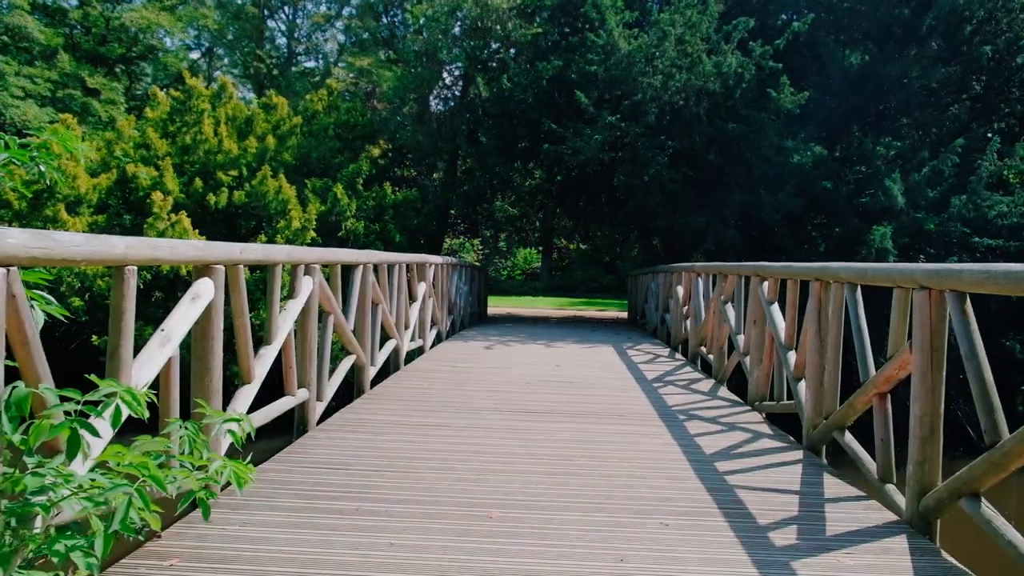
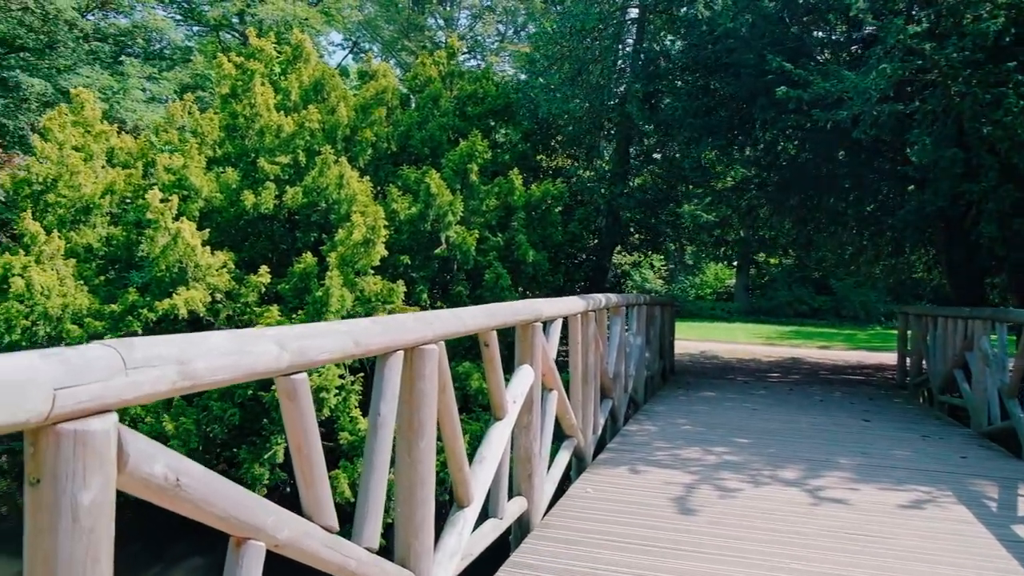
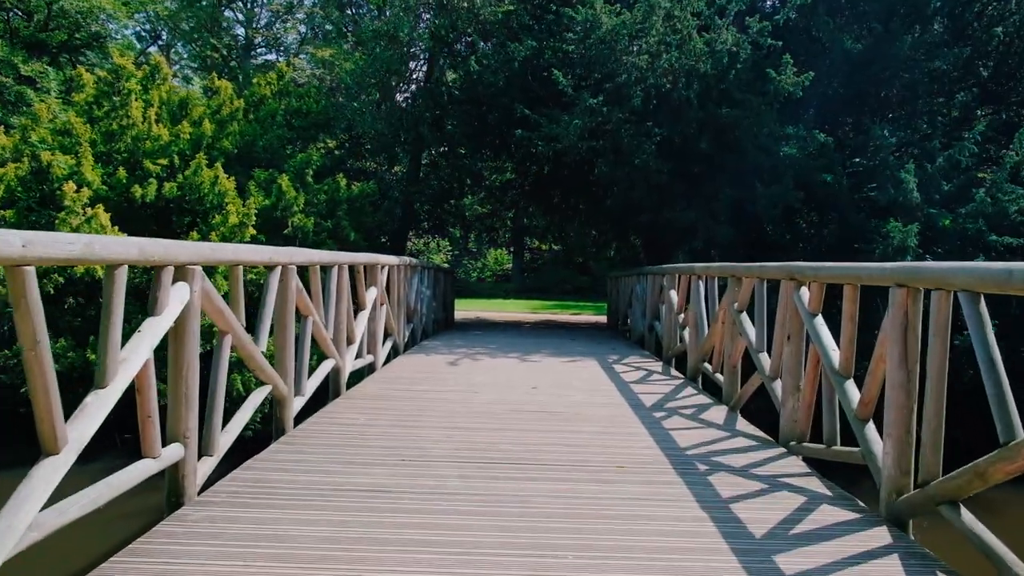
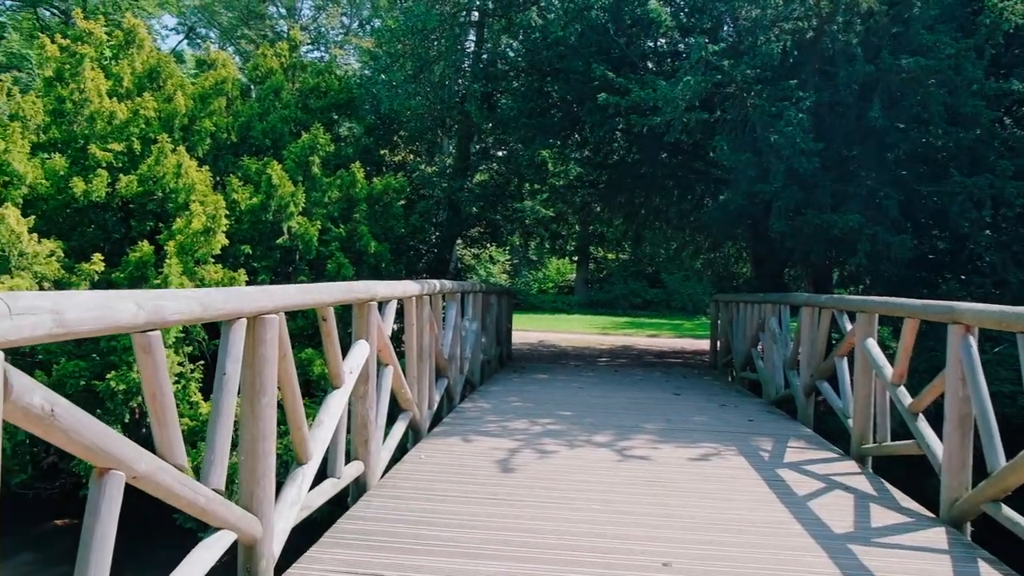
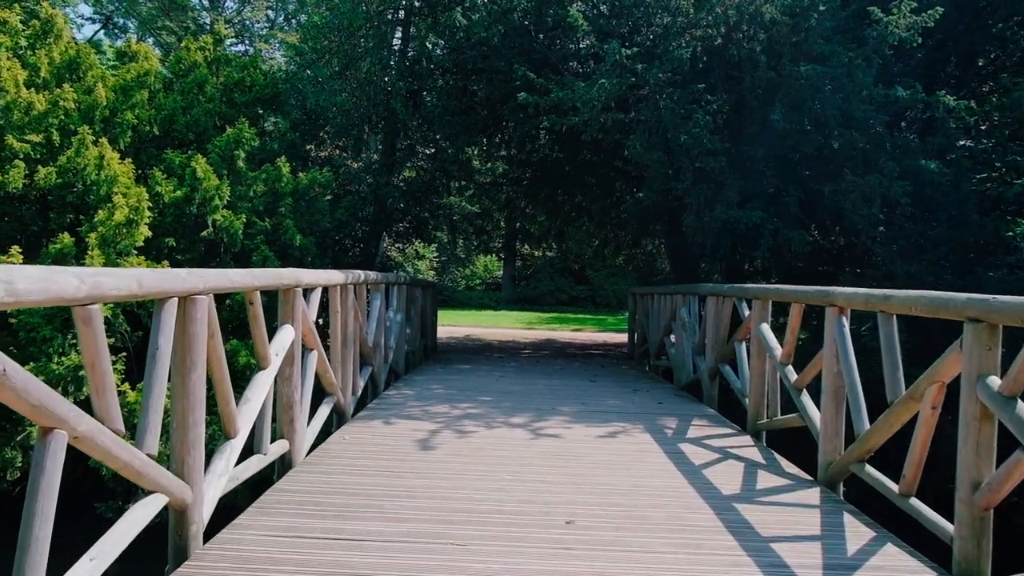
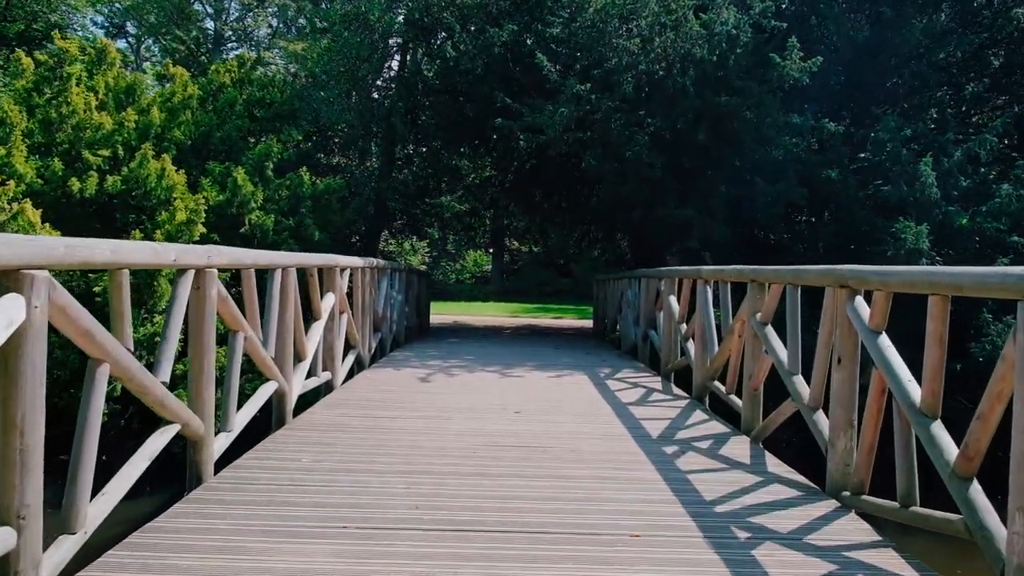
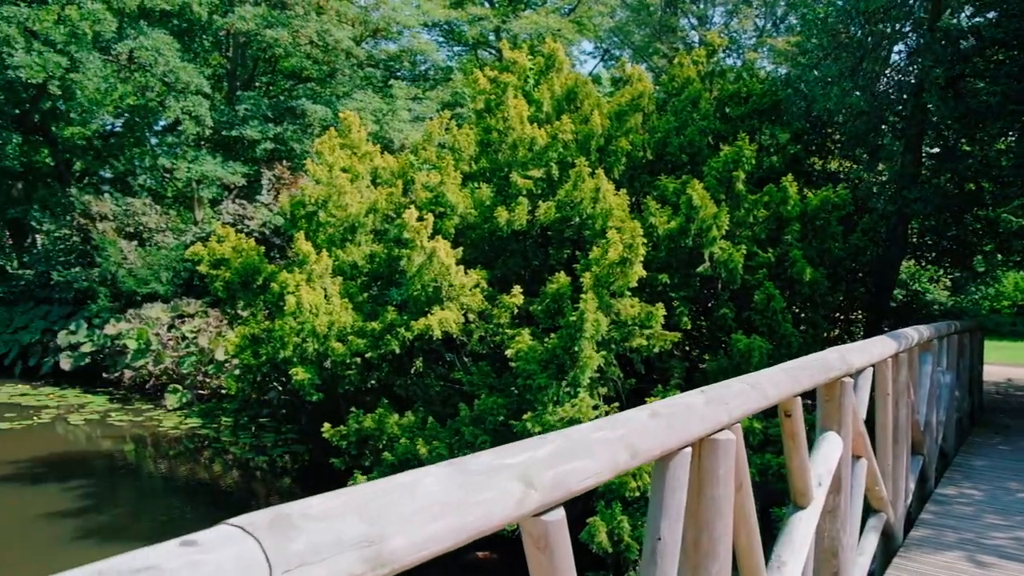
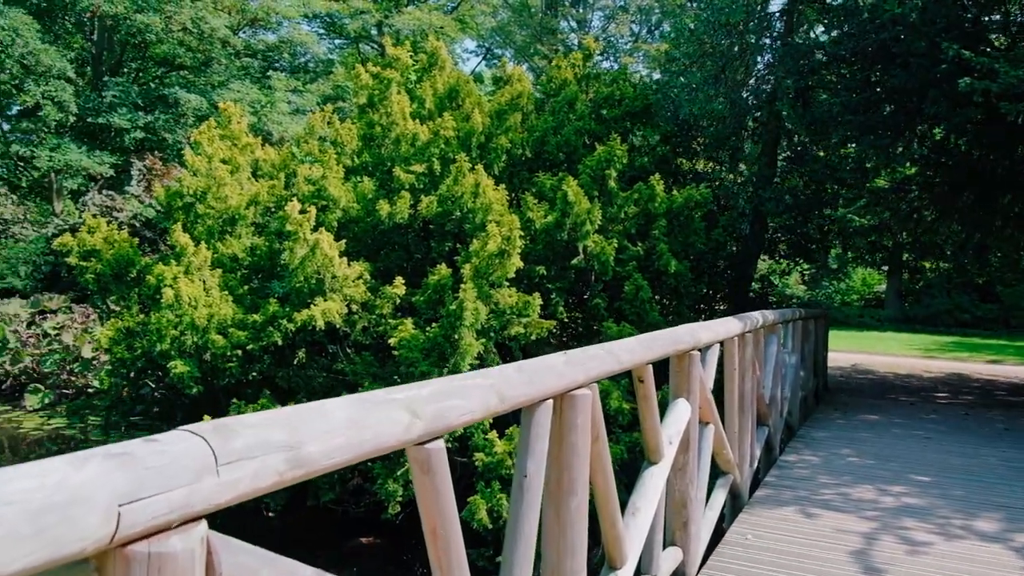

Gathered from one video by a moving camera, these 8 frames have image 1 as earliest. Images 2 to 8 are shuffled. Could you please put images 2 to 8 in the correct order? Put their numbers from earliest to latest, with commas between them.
3, 6, 5, 4, 2, 8, 7
